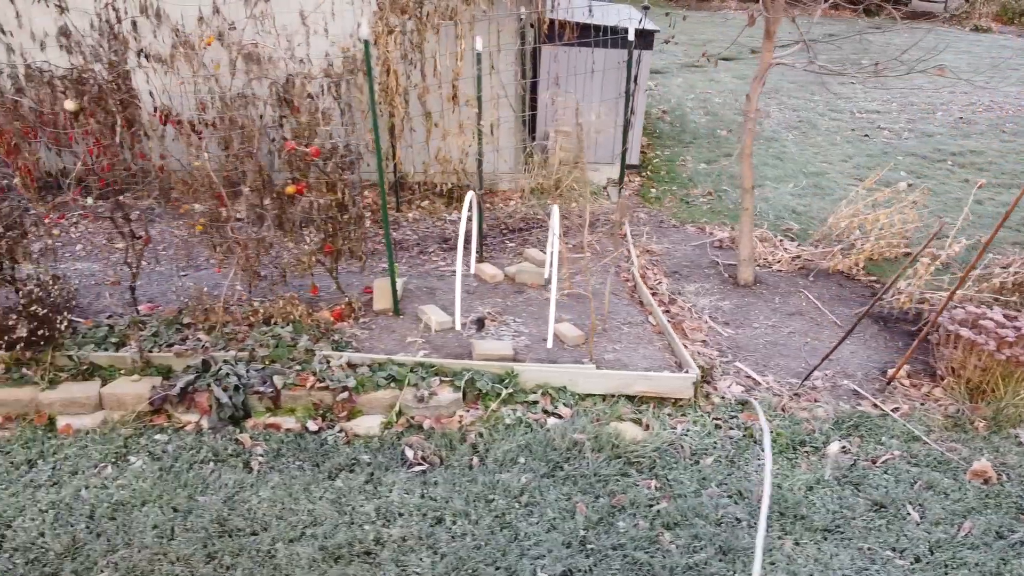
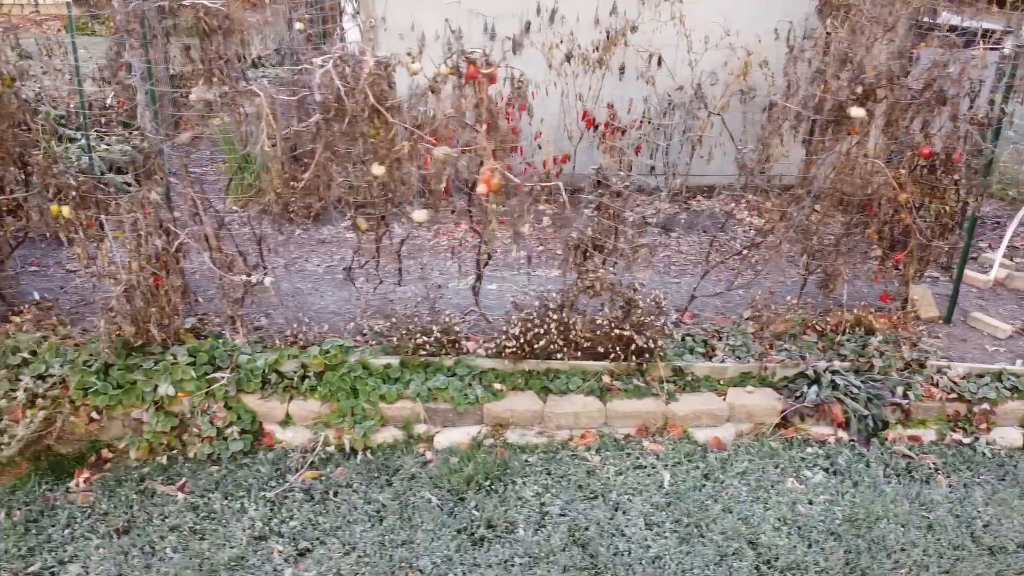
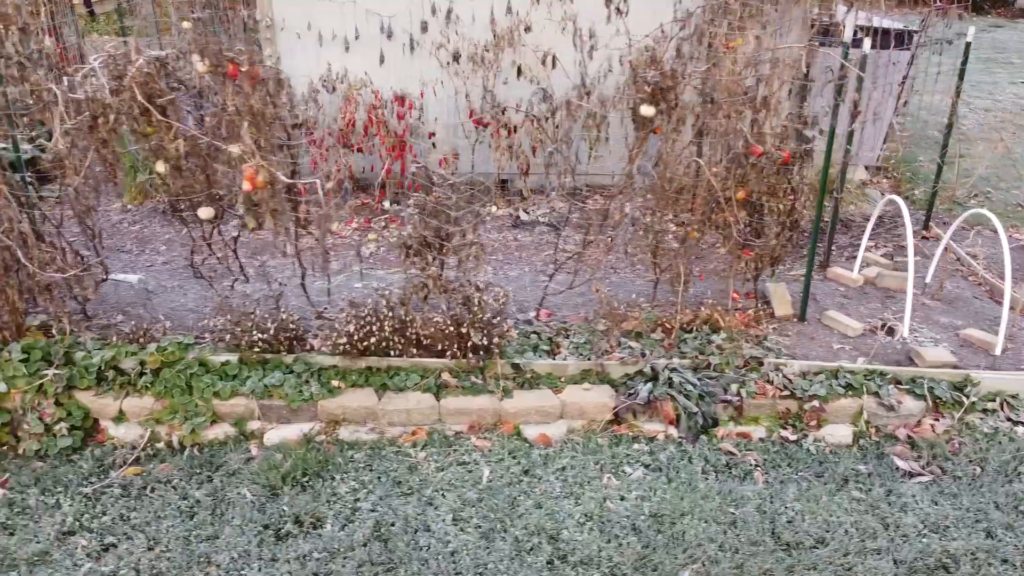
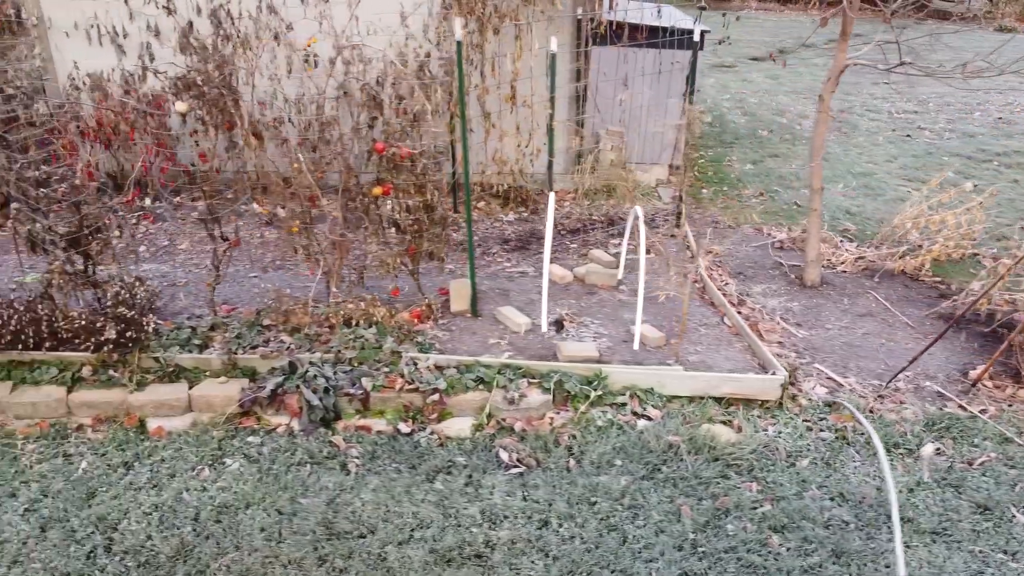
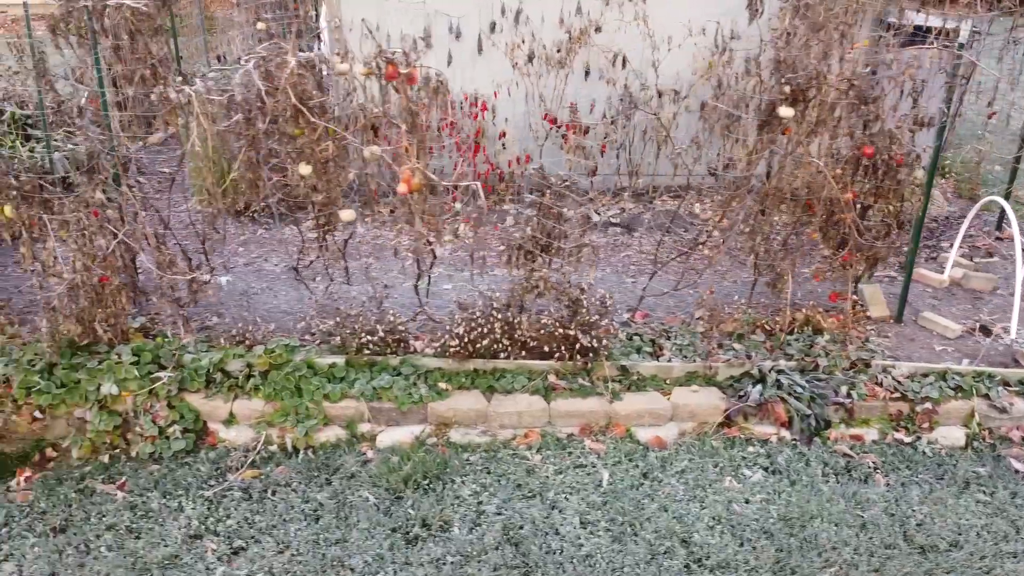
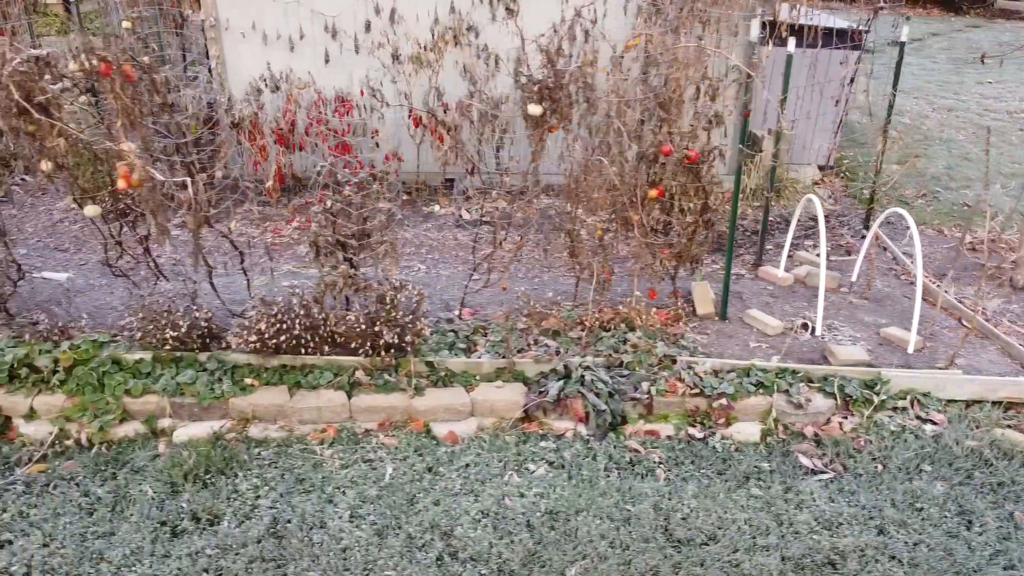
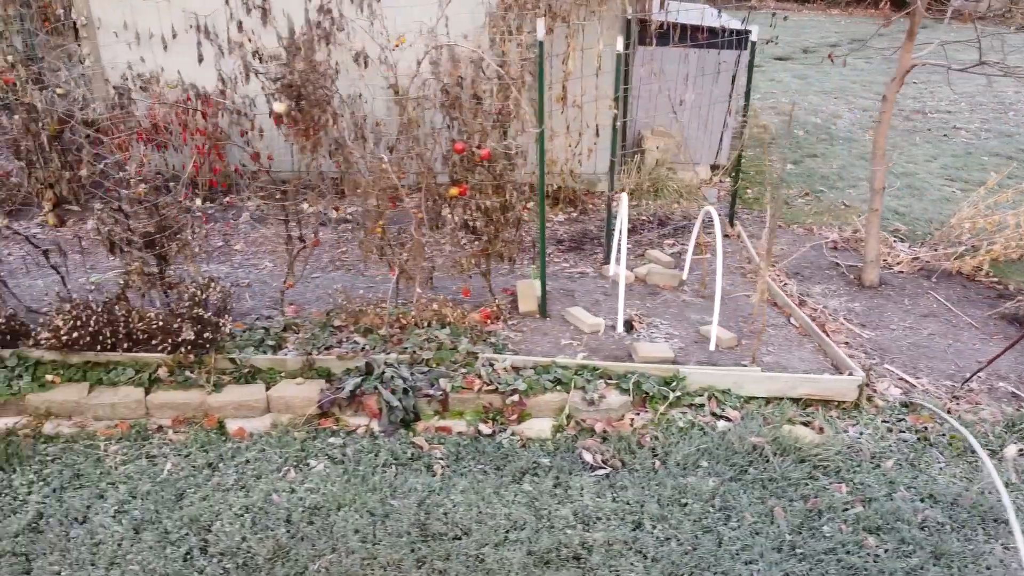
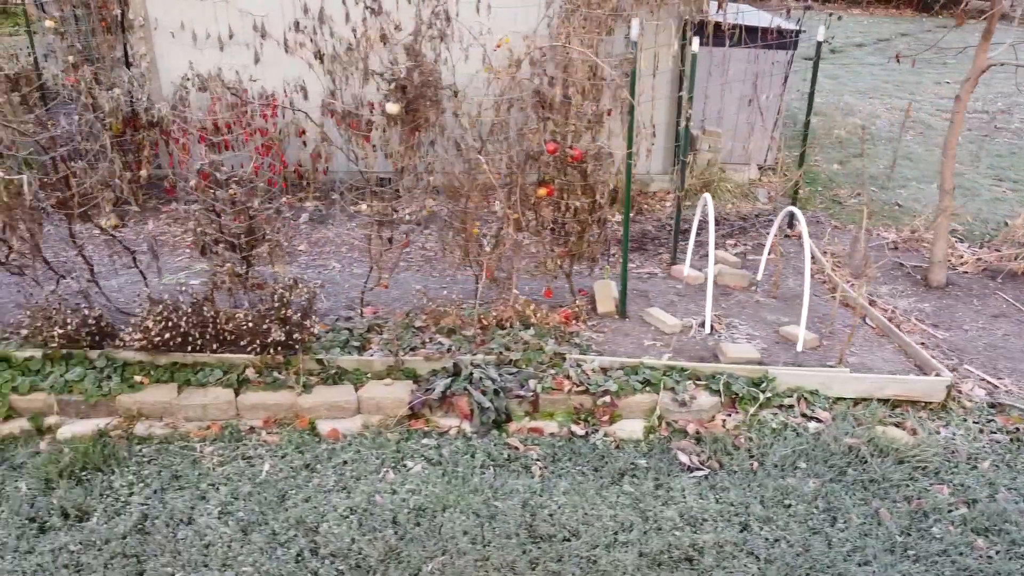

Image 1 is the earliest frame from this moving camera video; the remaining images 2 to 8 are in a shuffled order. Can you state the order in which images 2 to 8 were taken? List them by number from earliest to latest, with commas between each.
4, 7, 8, 6, 3, 5, 2
